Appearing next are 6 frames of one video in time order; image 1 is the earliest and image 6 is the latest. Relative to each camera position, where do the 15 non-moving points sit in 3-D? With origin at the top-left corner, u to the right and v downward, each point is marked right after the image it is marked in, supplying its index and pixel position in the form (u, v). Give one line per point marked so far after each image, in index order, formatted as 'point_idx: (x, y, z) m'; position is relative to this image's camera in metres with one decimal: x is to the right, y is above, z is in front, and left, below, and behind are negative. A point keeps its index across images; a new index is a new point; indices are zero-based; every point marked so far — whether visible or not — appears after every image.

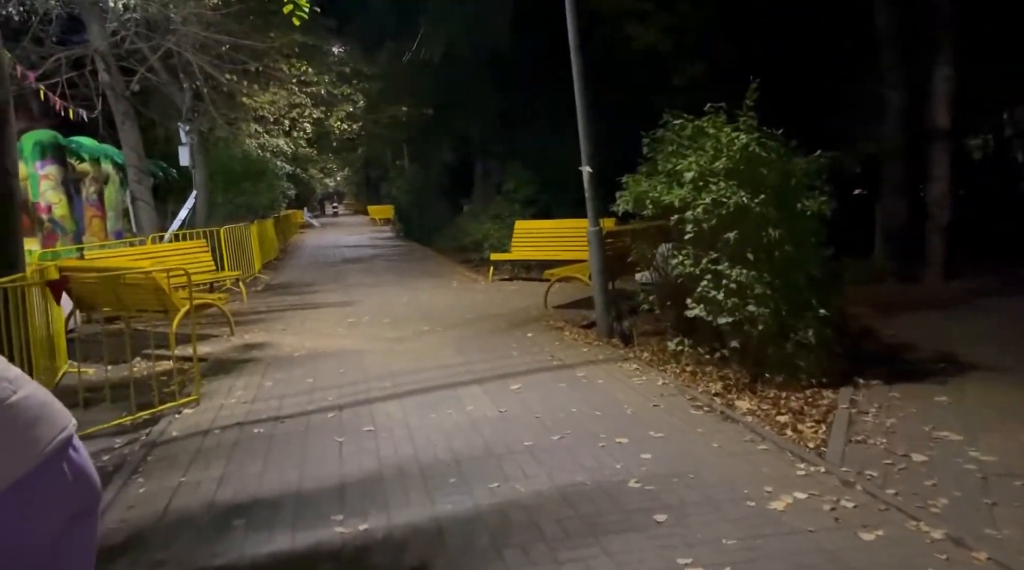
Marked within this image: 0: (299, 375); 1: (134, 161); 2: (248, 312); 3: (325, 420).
0: (-1.8, -0.8, +7.8) m
1: (-7.5, +2.5, +18.1) m
2: (-3.5, -0.4, +12.1) m
3: (-1.3, -0.9, +6.2) m
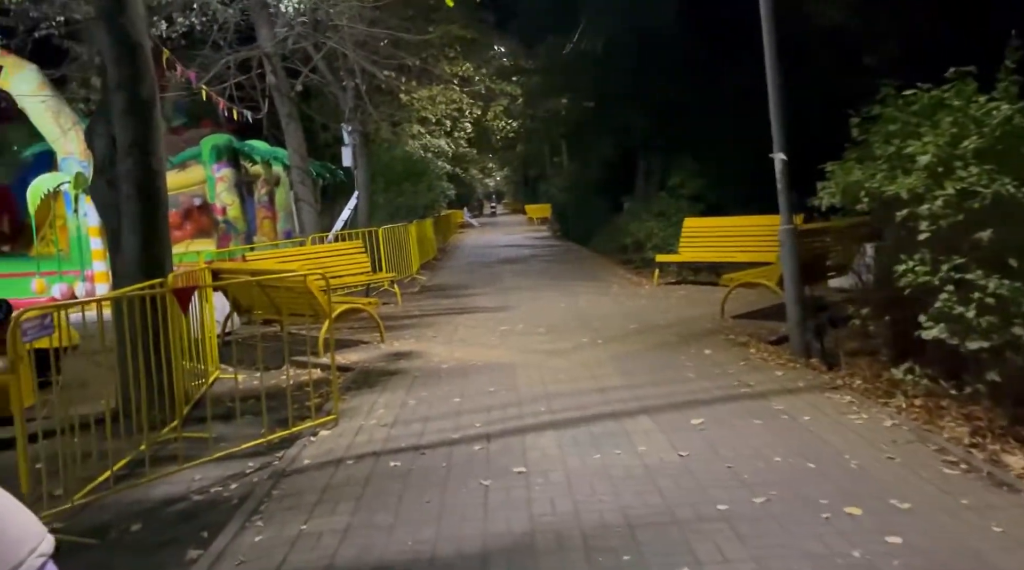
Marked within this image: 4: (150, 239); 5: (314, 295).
0: (-0.5, -0.8, +7.0) m
1: (-4.3, +2.5, +18.1) m
2: (-1.4, -0.4, +11.6) m
3: (-0.2, -1.0, +5.3) m
4: (-3.0, +0.4, +7.7) m
5: (-1.9, -0.1, +8.9) m
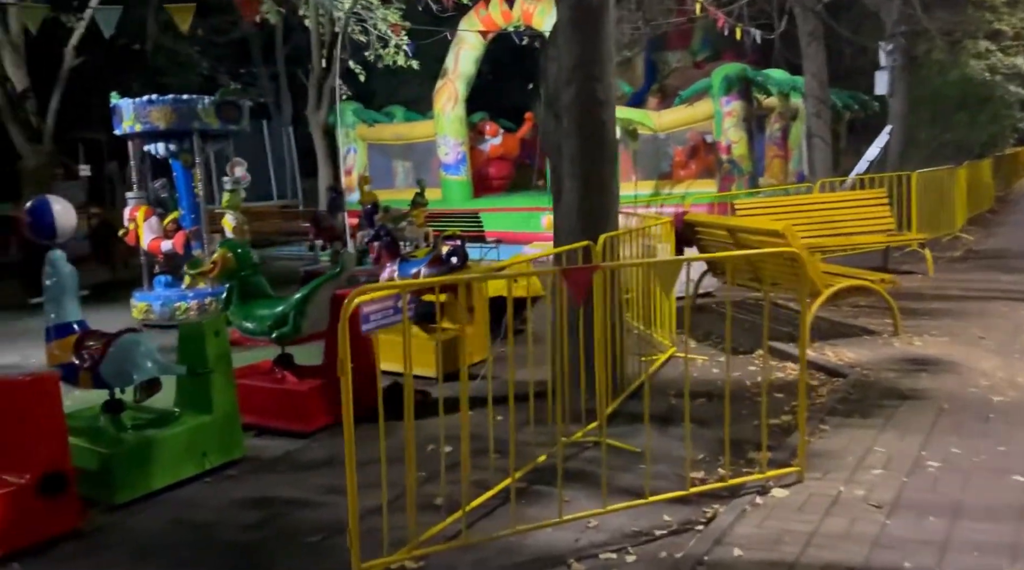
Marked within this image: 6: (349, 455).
0: (+2.2, -0.8, +4.1) m
1: (+5.1, +3.3, +15.3) m
2: (+3.9, -0.1, +8.4) m
3: (+1.5, -1.0, +2.6) m
4: (+0.5, +0.7, +5.9) m
5: (+2.1, +0.1, +6.5) m
6: (-0.7, -0.7, +3.9) m
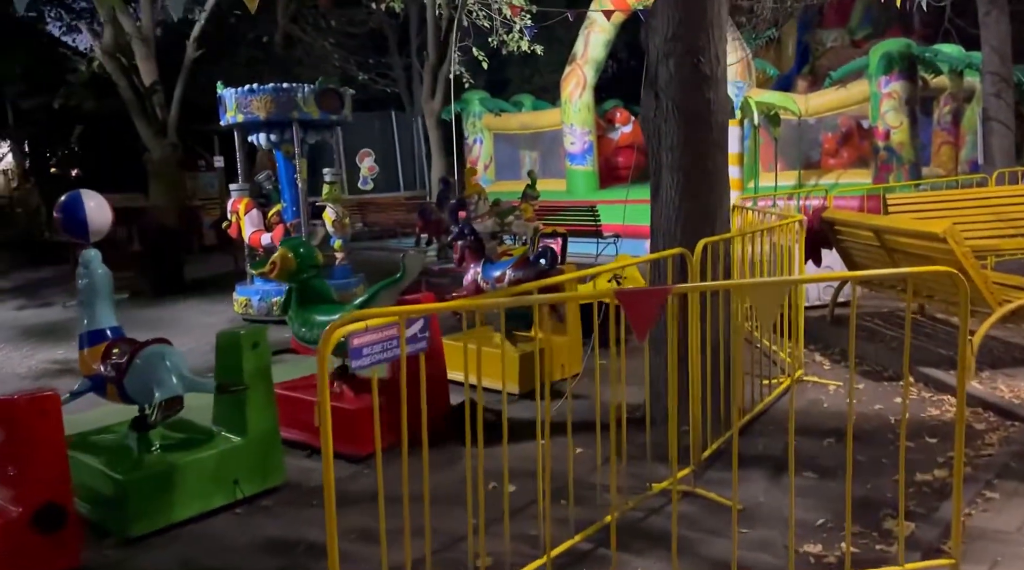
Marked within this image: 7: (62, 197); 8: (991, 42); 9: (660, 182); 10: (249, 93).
0: (+2.3, -0.9, +2.8) m
1: (+7.1, +3.2, +13.4) m
2: (+4.7, -0.2, +6.8) m
3: (+1.4, -1.1, +1.4) m
4: (+1.0, +0.6, +4.9) m
5: (+2.6, +0.1, +5.2) m
6: (-0.6, -0.8, +3.1) m
7: (-2.3, +0.5, +4.7) m
8: (+7.0, +3.5, +13.4) m
9: (+0.8, +0.6, +5.0) m
10: (-2.7, +1.9, +9.0) m
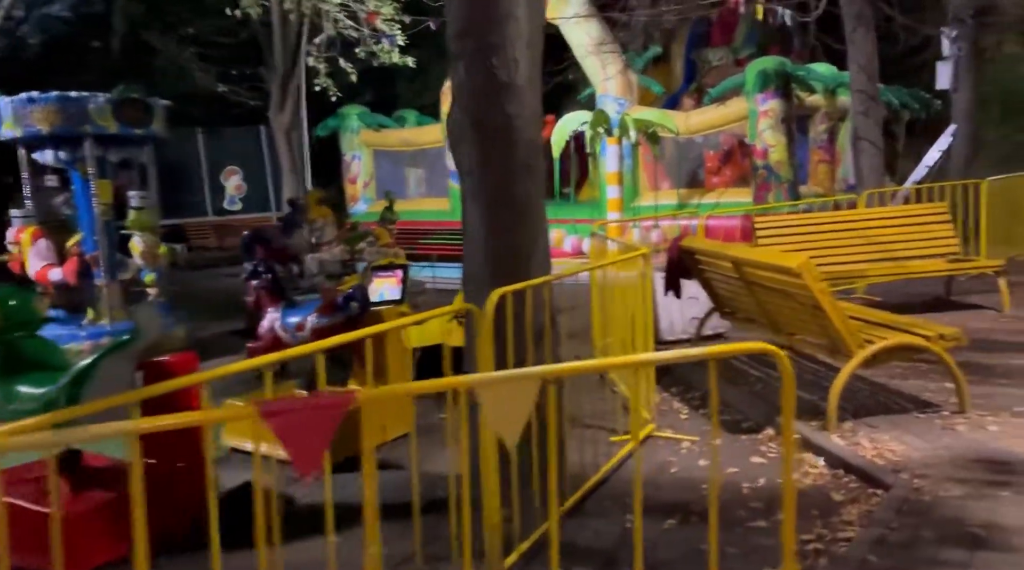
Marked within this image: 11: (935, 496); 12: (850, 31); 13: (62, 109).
0: (+1.5, -1.1, +2.1) m
1: (+5.1, +2.9, +13.1) m
2: (+3.5, -0.4, +6.3) m
3: (+0.8, -1.3, +0.6) m
4: (-0.1, +0.4, +4.0) m
5: (+1.5, -0.2, +4.5) m
6: (-1.4, -1.0, +2.0) m
7: (-3.3, +0.2, +3.6) m
8: (+5.1, +3.2, +13.2) m
9: (-0.2, +0.4, +4.1) m
10: (-4.1, +1.6, +7.8) m
11: (+1.8, -0.8, +3.8) m
12: (+4.9, +3.6, +12.9) m
13: (-3.8, +1.5, +7.8) m
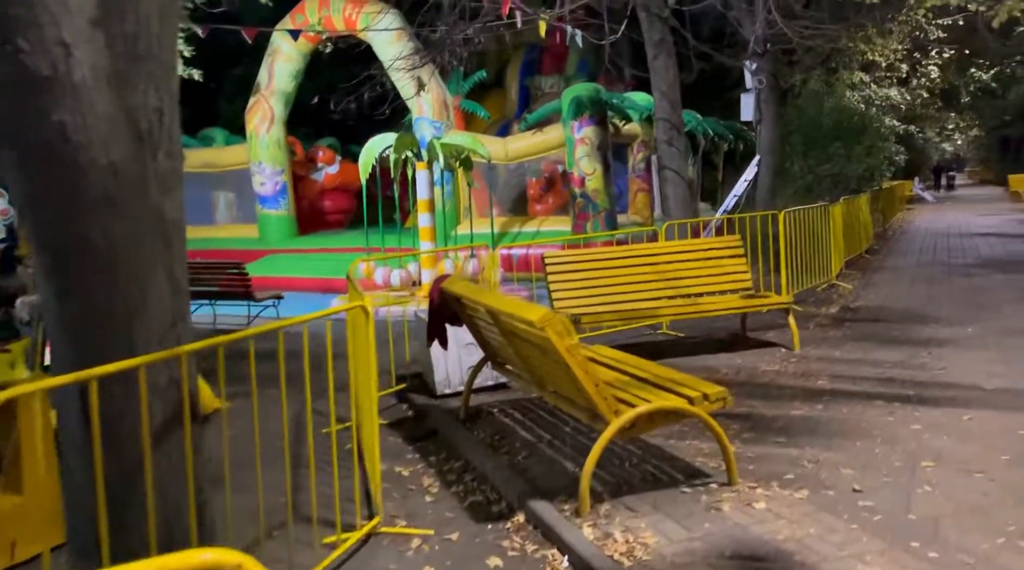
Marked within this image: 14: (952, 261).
0: (+0.6, -1.3, +1.3) m
1: (+2.2, +2.4, +12.9) m
2: (+1.8, -0.8, +5.8) m
3: (+0.1, -1.5, -0.3) m
4: (-1.3, +0.1, +3.0) m
5: (+0.2, -0.5, +3.6) m
6: (-2.3, -1.2, +0.7) m
7: (-4.5, -0.1, +1.9) m
8: (+2.1, +2.7, +12.9) m
9: (-1.5, +0.1, +3.0) m
10: (-6.0, +1.2, +6.0) m
11: (+0.5, -1.1, +3.0) m
12: (+2.0, +3.1, +12.7) m
13: (-5.7, +1.1, +6.1) m
14: (+9.0, +0.7, +18.2) m
